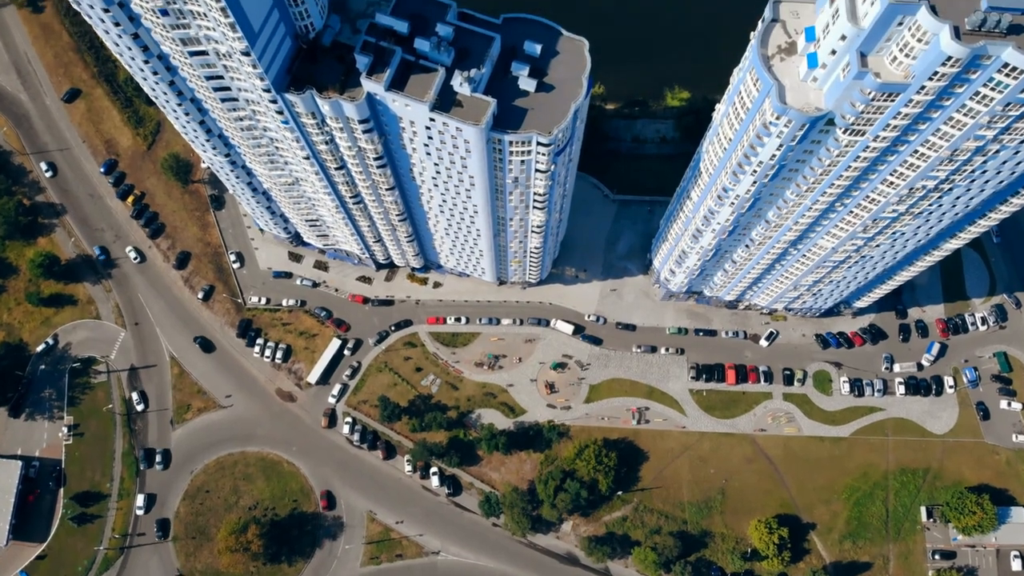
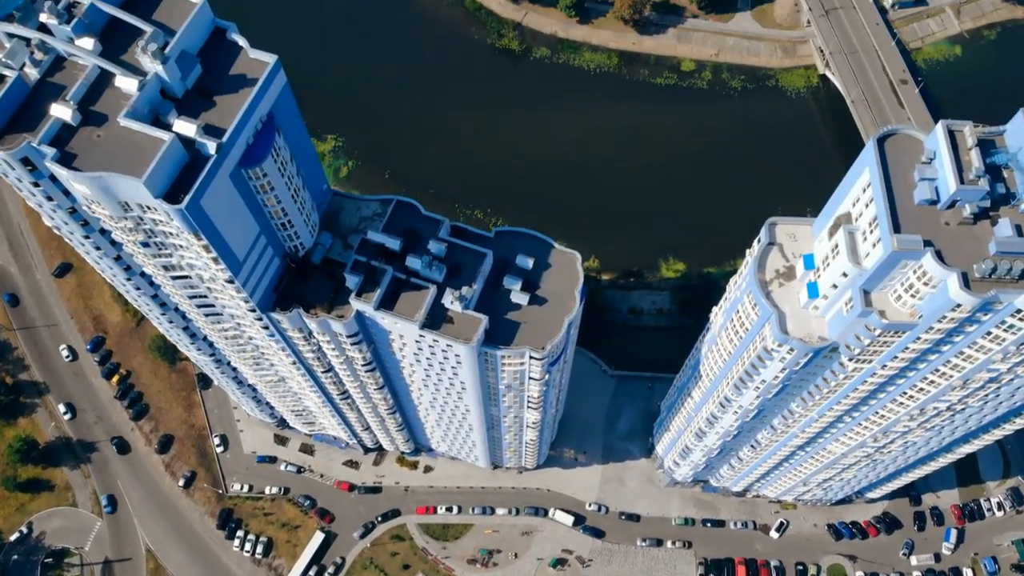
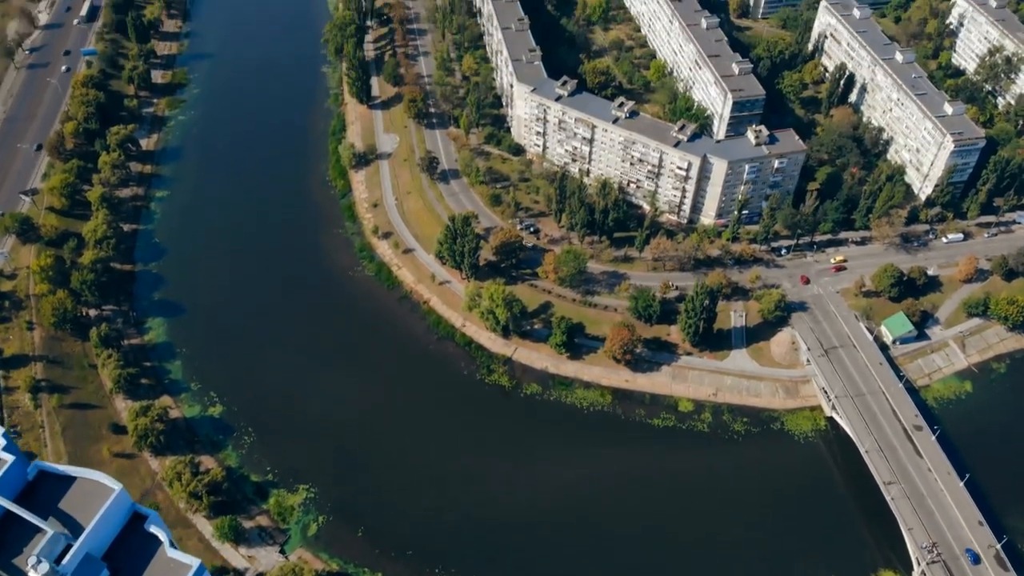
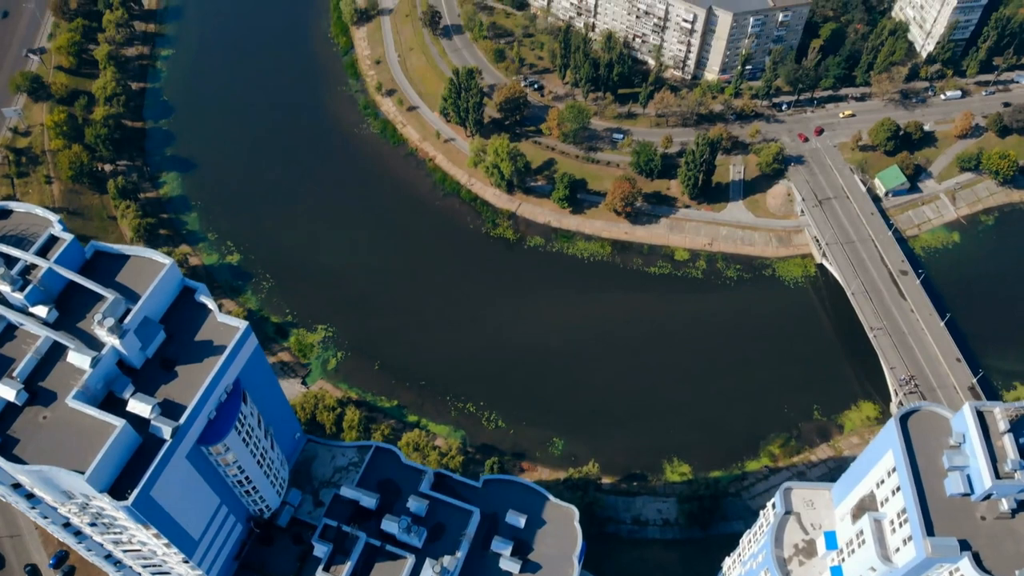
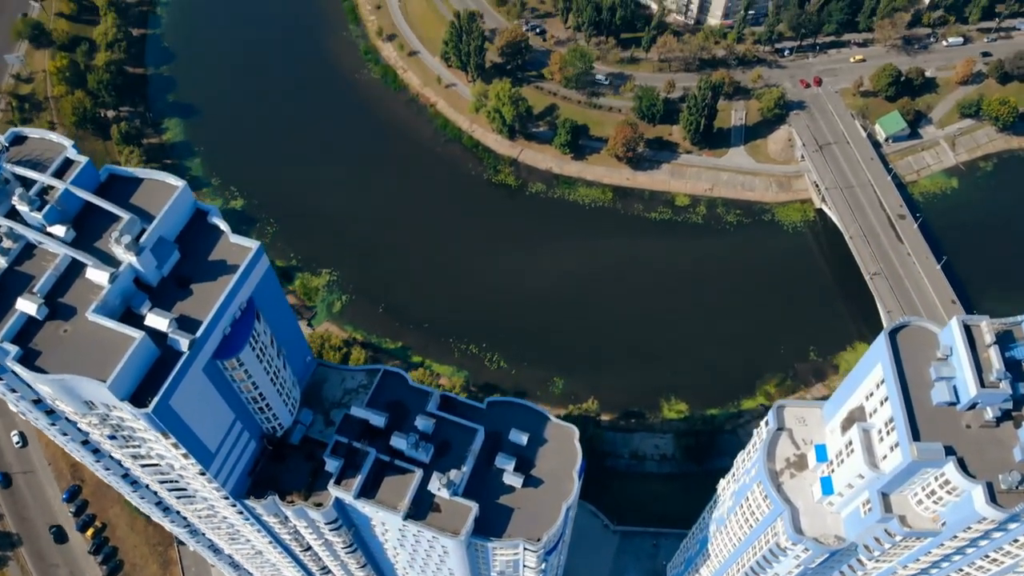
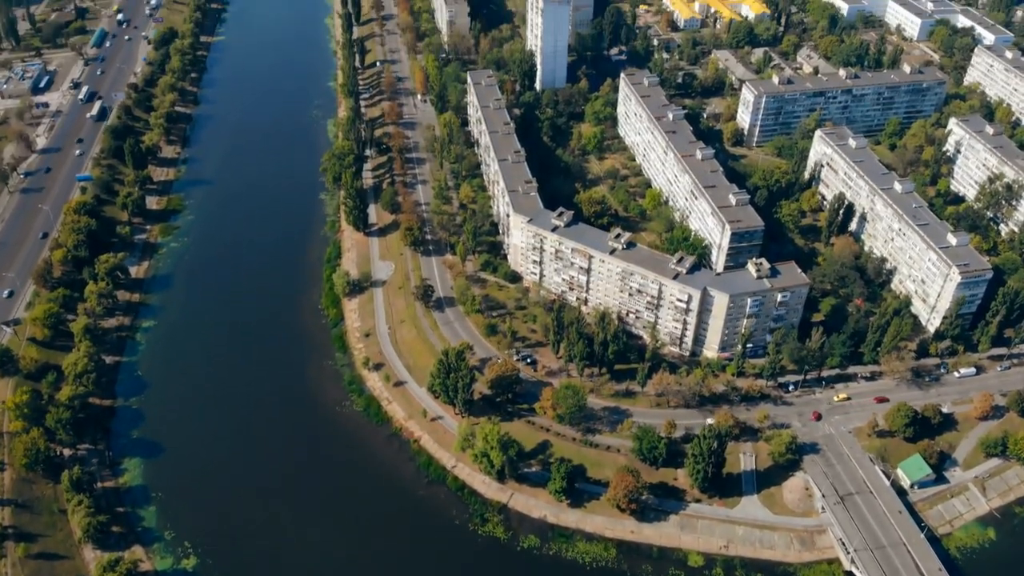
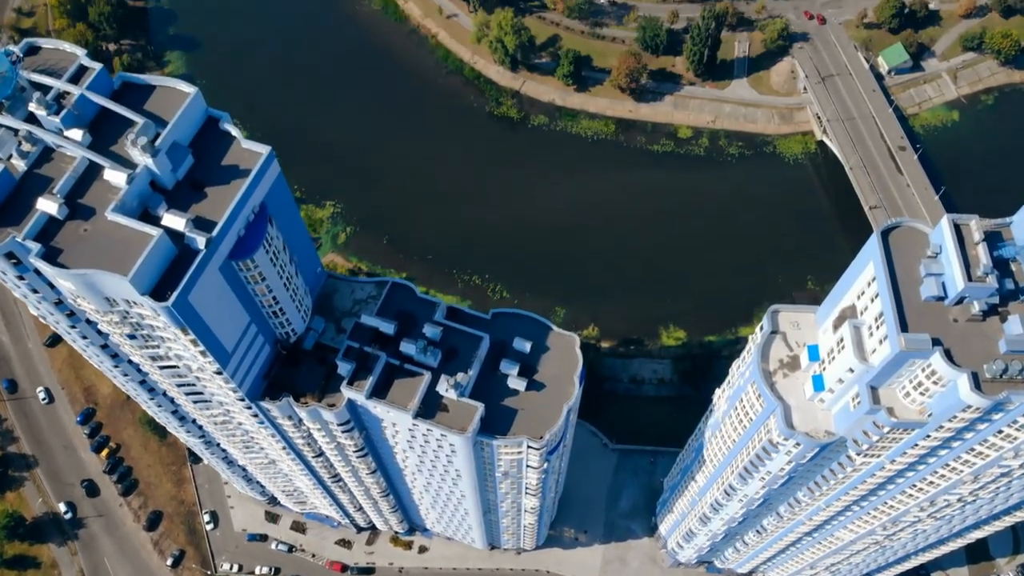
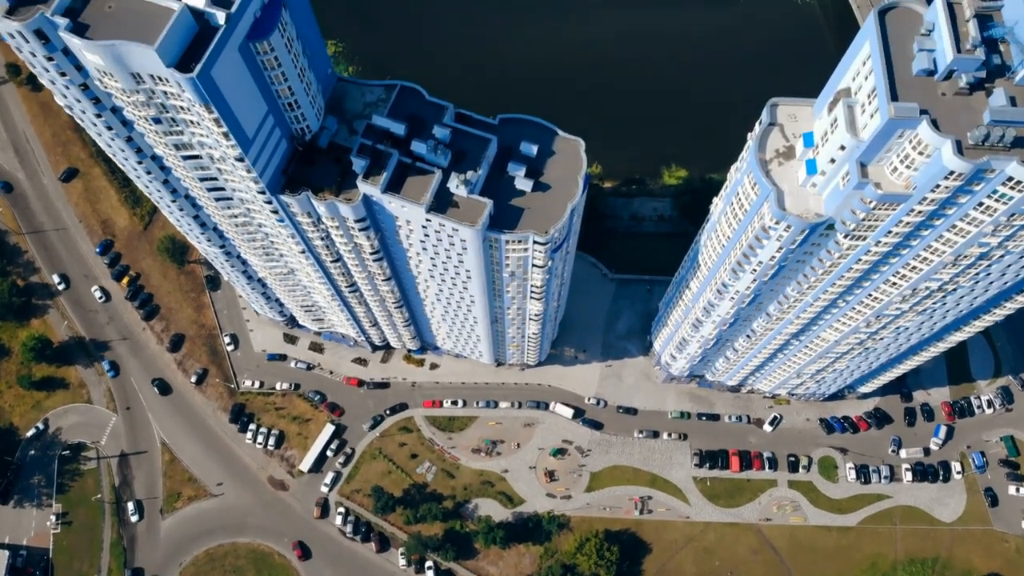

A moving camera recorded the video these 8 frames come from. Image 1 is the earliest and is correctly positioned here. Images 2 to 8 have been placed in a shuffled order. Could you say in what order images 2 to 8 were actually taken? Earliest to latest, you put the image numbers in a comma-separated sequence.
8, 2, 7, 5, 4, 3, 6
